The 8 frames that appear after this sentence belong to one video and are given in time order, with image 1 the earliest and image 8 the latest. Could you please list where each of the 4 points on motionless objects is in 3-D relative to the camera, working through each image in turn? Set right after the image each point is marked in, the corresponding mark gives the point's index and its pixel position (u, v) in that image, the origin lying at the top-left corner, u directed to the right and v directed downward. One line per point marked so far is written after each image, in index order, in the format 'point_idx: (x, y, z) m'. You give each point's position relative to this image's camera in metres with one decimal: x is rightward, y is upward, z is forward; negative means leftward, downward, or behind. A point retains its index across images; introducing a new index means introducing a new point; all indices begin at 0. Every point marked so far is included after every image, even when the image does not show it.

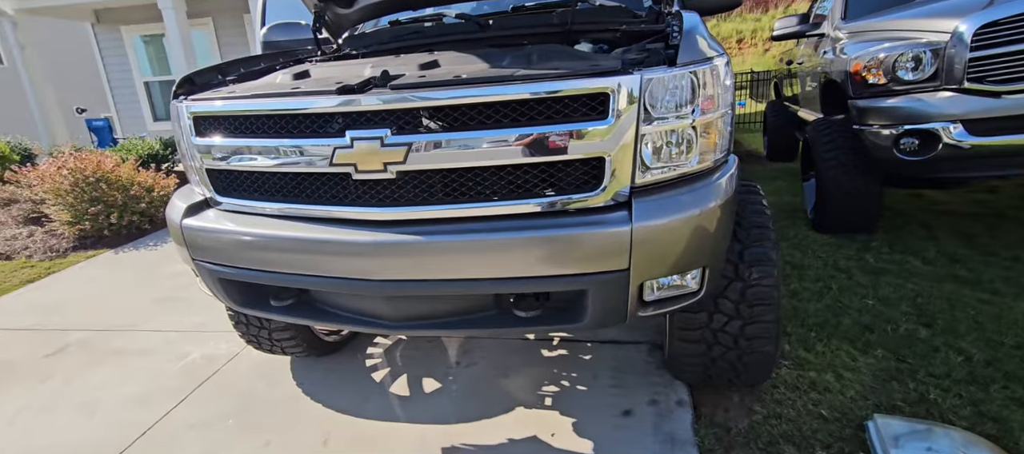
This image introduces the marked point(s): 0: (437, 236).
0: (-0.2, 0.0, +1.3) m
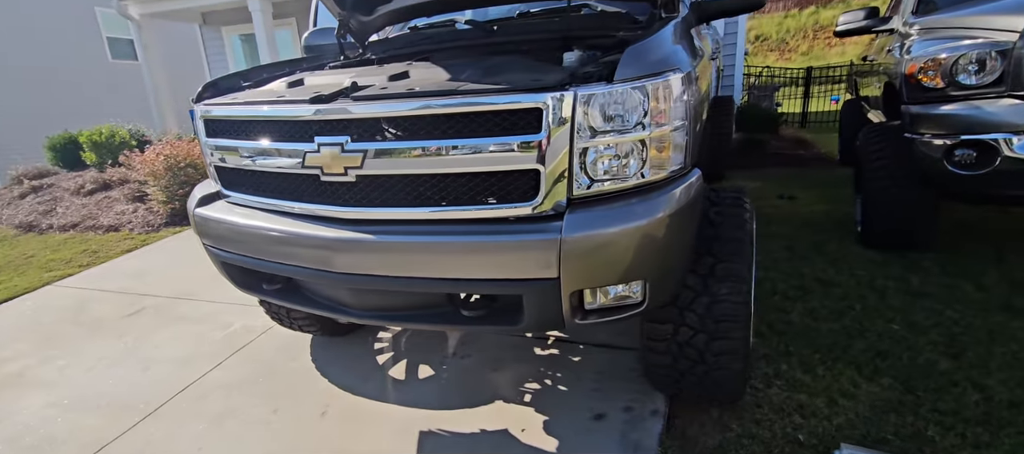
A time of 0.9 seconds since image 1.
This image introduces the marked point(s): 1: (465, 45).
0: (-0.3, 0.0, +1.4) m
1: (-0.2, +0.8, +2.2) m
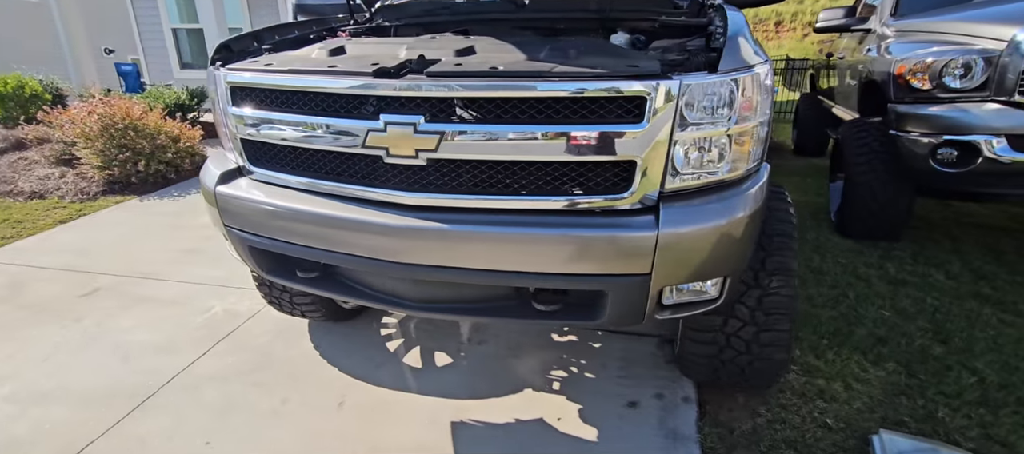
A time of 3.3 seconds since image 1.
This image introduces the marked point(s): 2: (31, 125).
0: (-0.1, 0.0, +1.3) m
1: (-0.1, +0.8, +2.0) m
2: (-5.8, +1.2, +6.1) m
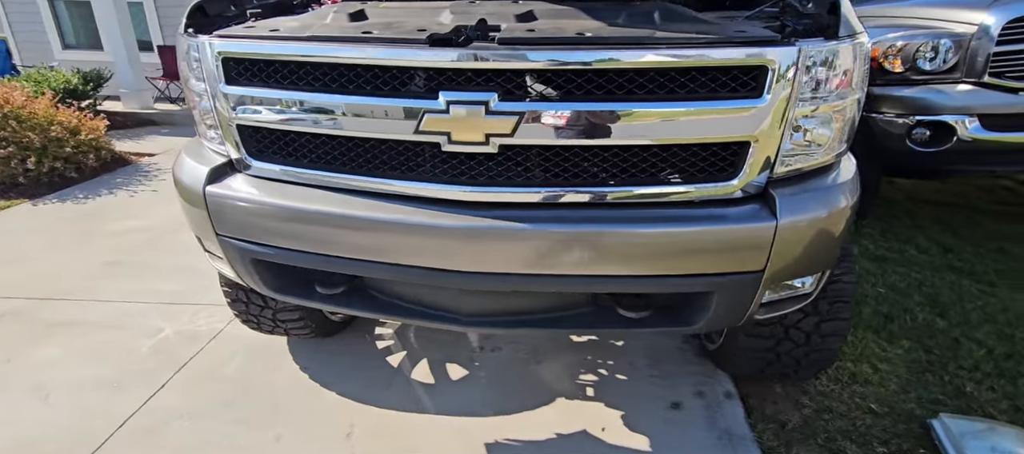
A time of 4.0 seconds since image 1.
0: (+0.1, 0.0, +1.1) m
1: (0.0, +0.9, +1.8) m
2: (-6.3, +1.1, +5.0) m
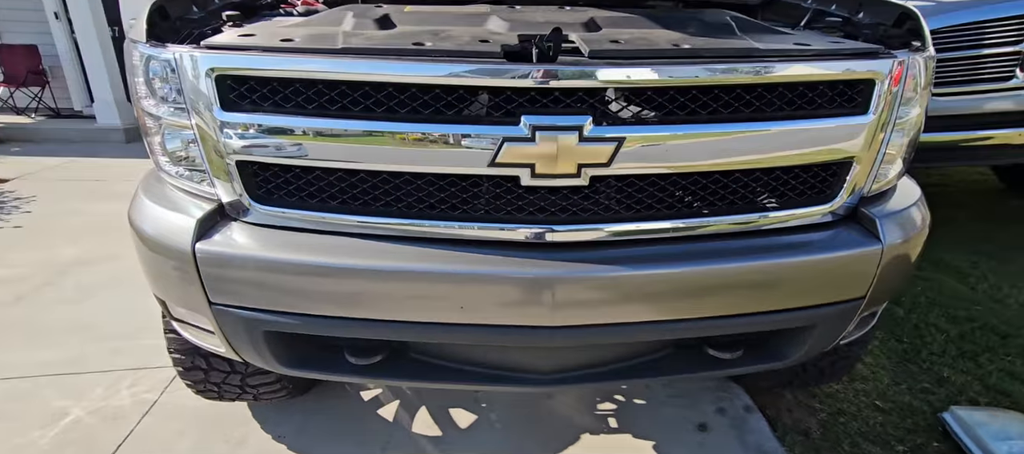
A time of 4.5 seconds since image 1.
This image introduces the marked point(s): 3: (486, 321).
0: (+0.2, -0.1, +1.0) m
1: (0.0, +0.8, +1.6) m
2: (-6.8, +0.6, +3.5) m
3: (-0.1, -0.2, +1.0) m
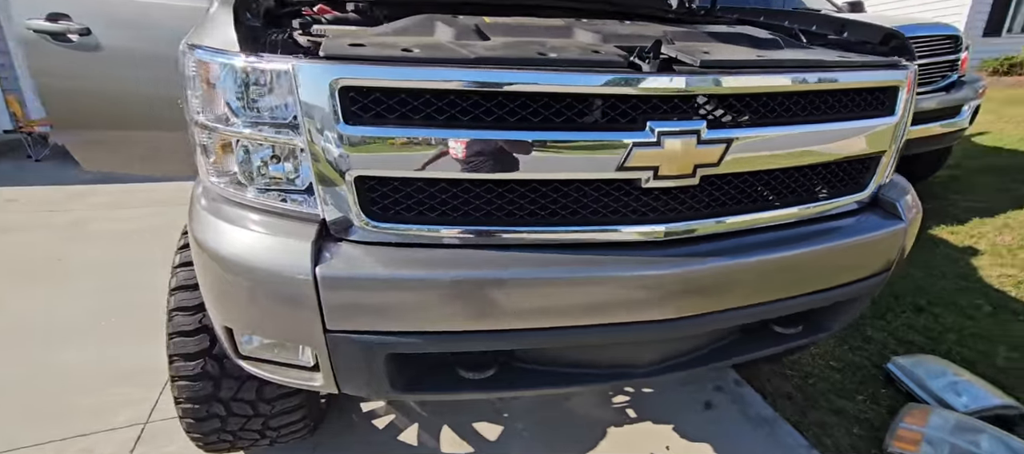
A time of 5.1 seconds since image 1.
0: (+0.5, -0.1, +1.1) m
1: (0.0, +0.7, +1.7) m
2: (-7.0, +0.1, +2.0) m
3: (+0.2, -0.2, +1.0) m
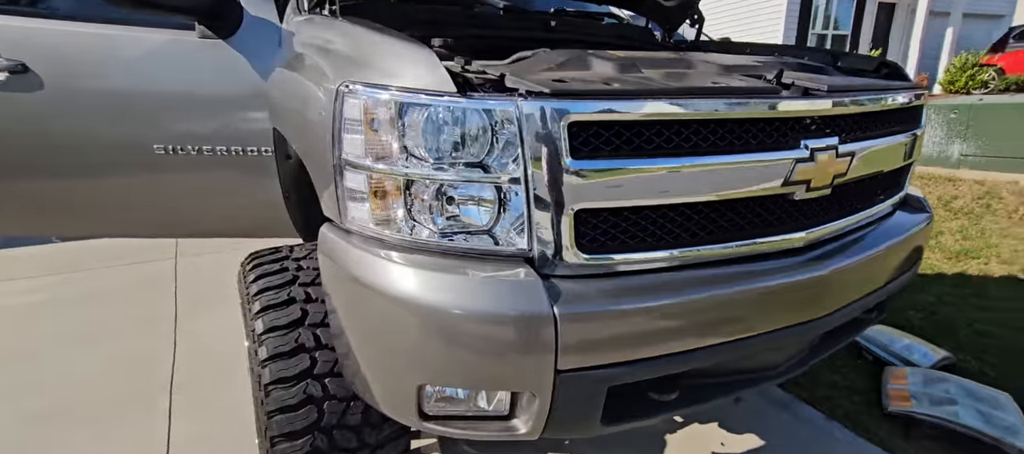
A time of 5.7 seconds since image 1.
0: (+0.8, -0.1, +1.2) m
1: (+0.1, +0.7, +1.7) m
2: (-6.6, -0.6, +0.3) m
3: (+0.6, -0.2, +1.1) m
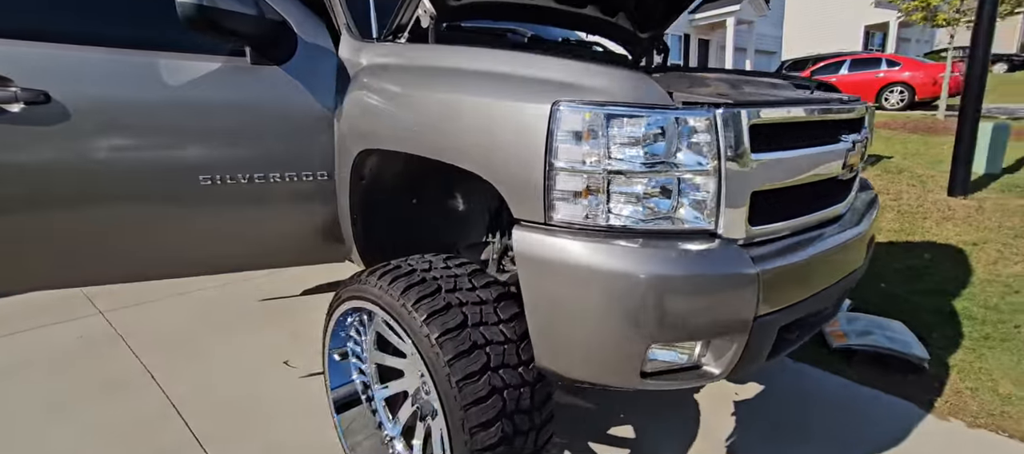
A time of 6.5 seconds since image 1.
0: (+1.1, 0.0, +1.7) m
1: (+0.2, +0.6, +2.0) m
2: (-5.7, -1.1, -1.4) m
3: (+0.9, -0.1, +1.5) m
